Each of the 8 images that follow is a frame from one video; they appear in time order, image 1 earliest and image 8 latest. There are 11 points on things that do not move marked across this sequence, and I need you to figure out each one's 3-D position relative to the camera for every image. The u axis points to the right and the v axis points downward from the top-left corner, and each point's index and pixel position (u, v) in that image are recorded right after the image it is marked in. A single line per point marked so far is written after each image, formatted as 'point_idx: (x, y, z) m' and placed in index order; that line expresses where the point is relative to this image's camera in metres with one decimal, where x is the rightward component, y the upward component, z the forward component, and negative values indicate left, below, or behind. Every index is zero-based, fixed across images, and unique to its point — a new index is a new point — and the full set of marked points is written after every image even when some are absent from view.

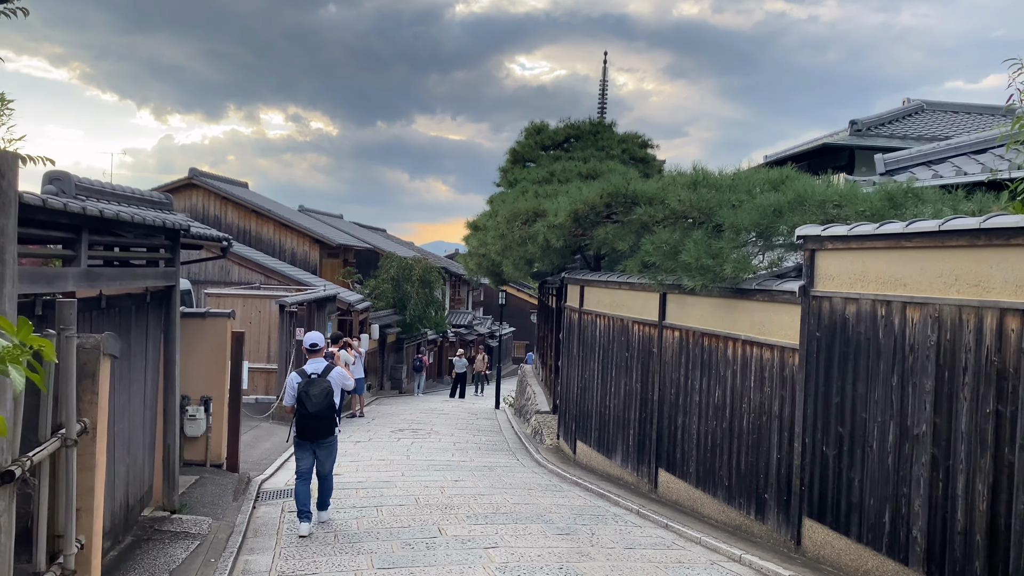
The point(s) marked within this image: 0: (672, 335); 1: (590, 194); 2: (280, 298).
0: (+1.7, -0.5, +8.8) m
1: (+0.9, +1.1, +9.9) m
2: (-4.3, -0.2, +15.5) m
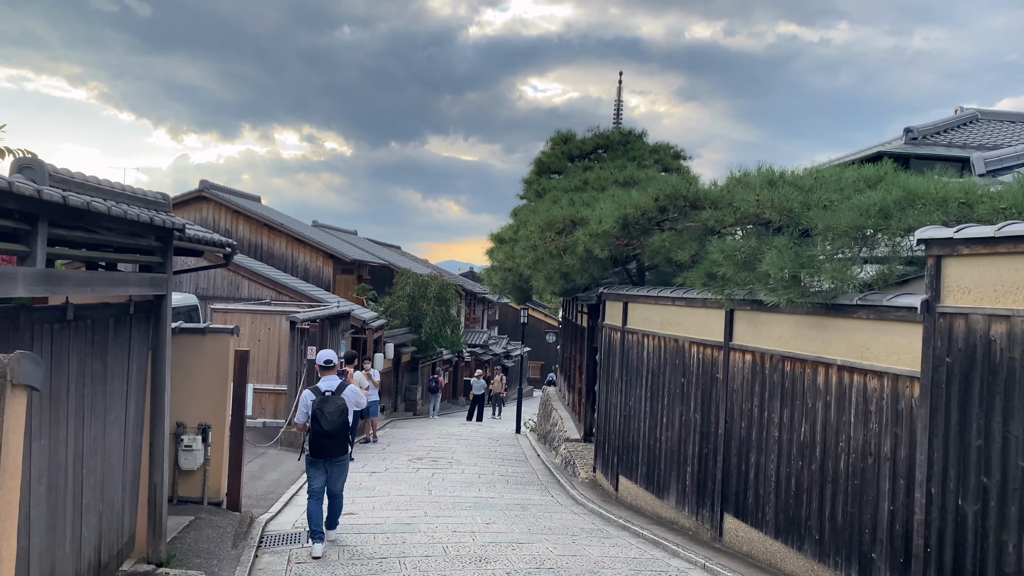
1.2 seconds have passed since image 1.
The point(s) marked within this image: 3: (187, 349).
0: (+2.1, -0.6, +7.6) m
1: (+1.4, +1.0, +8.7) m
2: (-3.8, -0.4, +14.4) m
3: (-3.1, -0.6, +8.2) m
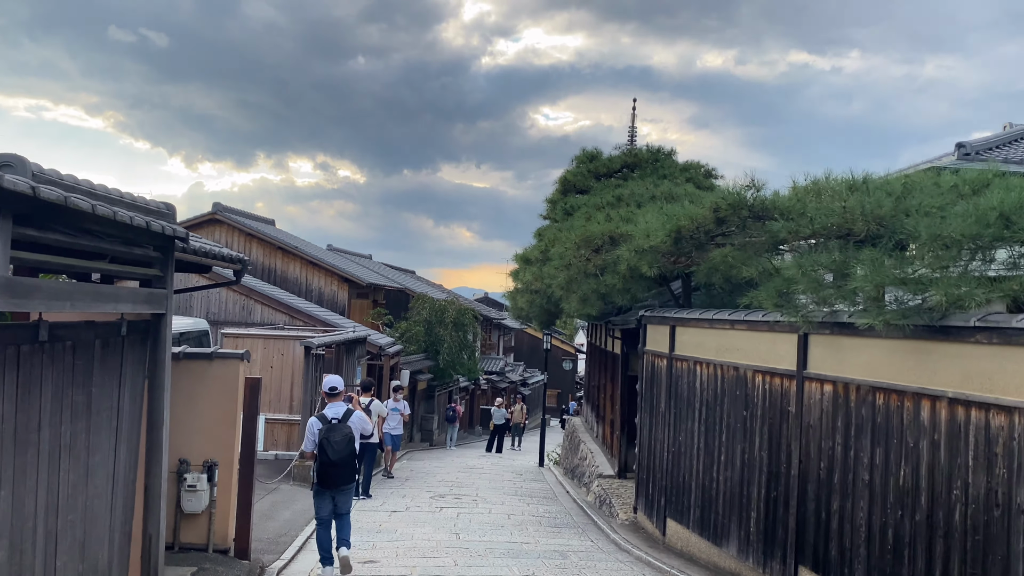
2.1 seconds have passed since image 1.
0: (+2.4, -0.8, +6.6) m
1: (+1.8, +0.8, +7.9) m
2: (-3.3, -0.8, +13.6) m
3: (-2.8, -0.8, +7.3) m
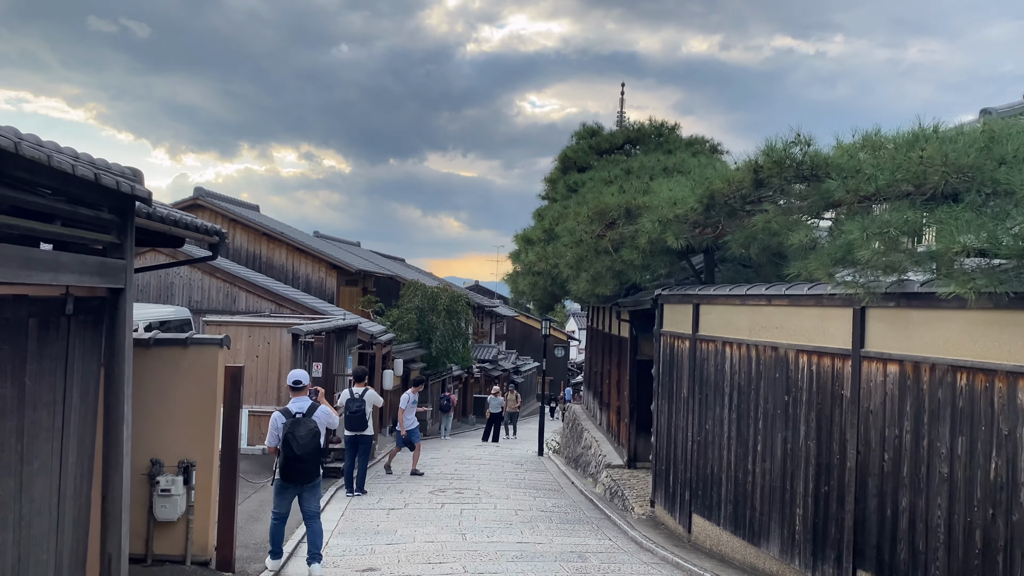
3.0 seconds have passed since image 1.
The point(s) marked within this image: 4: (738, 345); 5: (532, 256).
0: (+2.6, -0.6, +5.8) m
1: (+1.9, +1.0, +7.0) m
2: (-3.3, -0.6, +12.7) m
3: (-2.6, -0.6, +6.4) m
4: (+2.1, -0.5, +7.7) m
5: (+0.3, +0.5, +13.1) m
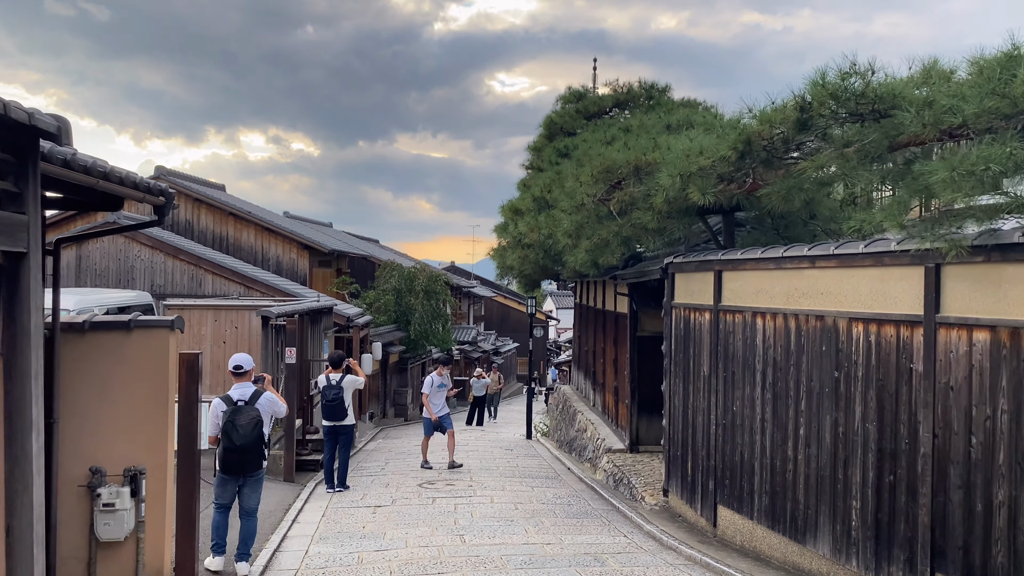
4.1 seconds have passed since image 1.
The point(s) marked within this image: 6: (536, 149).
0: (+2.7, -0.3, +4.9) m
1: (+1.9, +1.3, +6.0) m
2: (-3.4, -0.3, +11.5) m
3: (-2.6, -0.4, +5.3) m
4: (+2.1, -0.2, +6.8) m
5: (+0.1, +0.9, +12.1) m
6: (+0.5, +2.7, +16.5) m
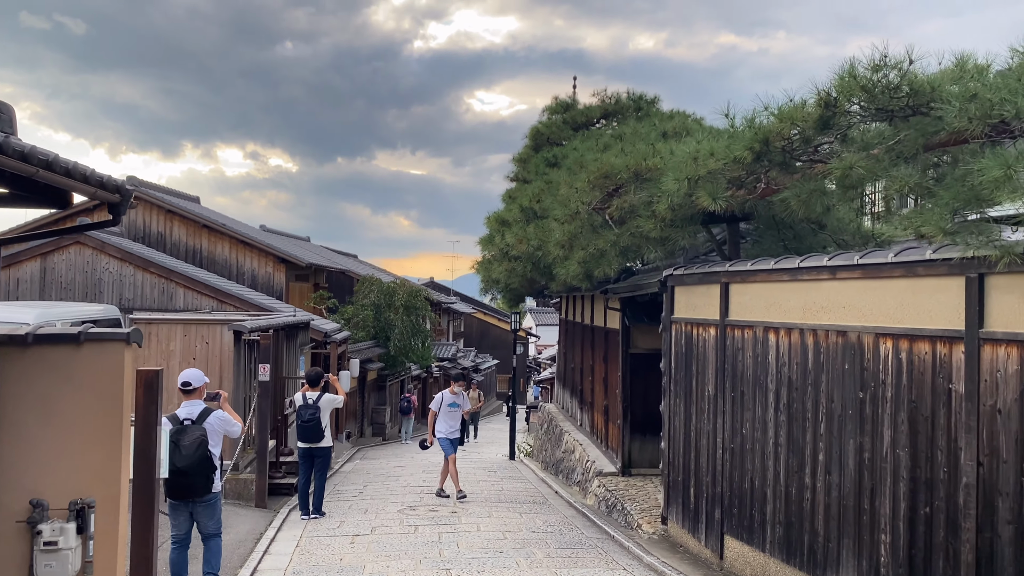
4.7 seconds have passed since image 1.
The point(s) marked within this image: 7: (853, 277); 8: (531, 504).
0: (+2.7, -0.4, +4.4) m
1: (+1.8, +1.2, +5.6) m
2: (-3.6, -0.4, +10.9) m
3: (-2.6, -0.5, +4.7) m
4: (+2.1, -0.3, +6.3) m
5: (0.0, +0.7, +11.5) m
6: (+0.2, +2.4, +16.0) m
7: (+2.3, +0.1, +5.6) m
8: (+0.3, -2.9, +11.2) m
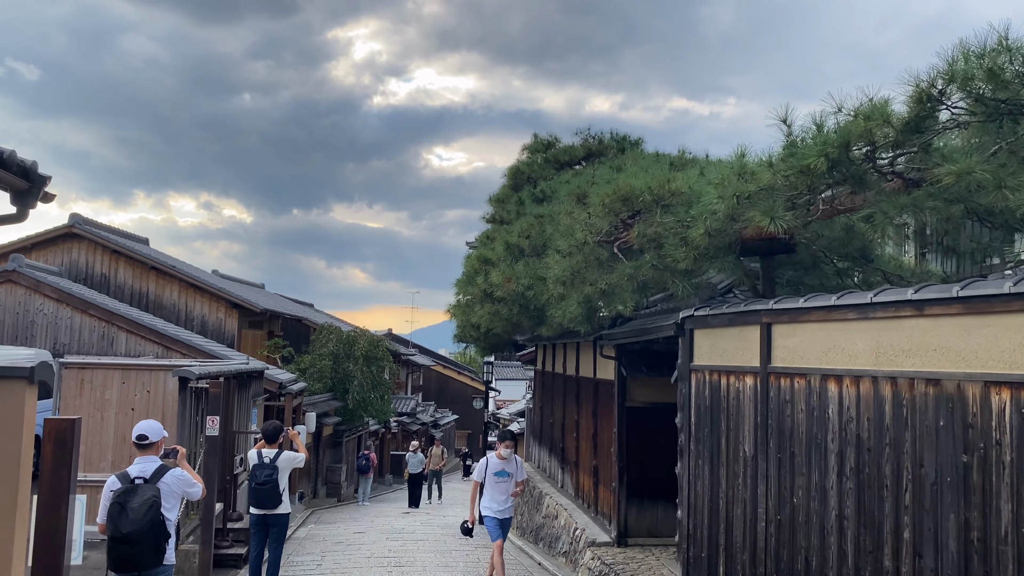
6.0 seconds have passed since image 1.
0: (+2.8, -0.5, +3.4) m
1: (+2.0, +1.0, +4.6) m
2: (-3.7, -0.9, +9.5) m
3: (-2.4, -0.5, +3.4) m
4: (+2.2, -0.6, +5.3) m
5: (-0.2, +0.1, +10.4) m
6: (-0.2, +1.6, +15.0) m
7: (+2.4, -0.1, +4.6) m
8: (+0.1, -3.4, +9.9) m
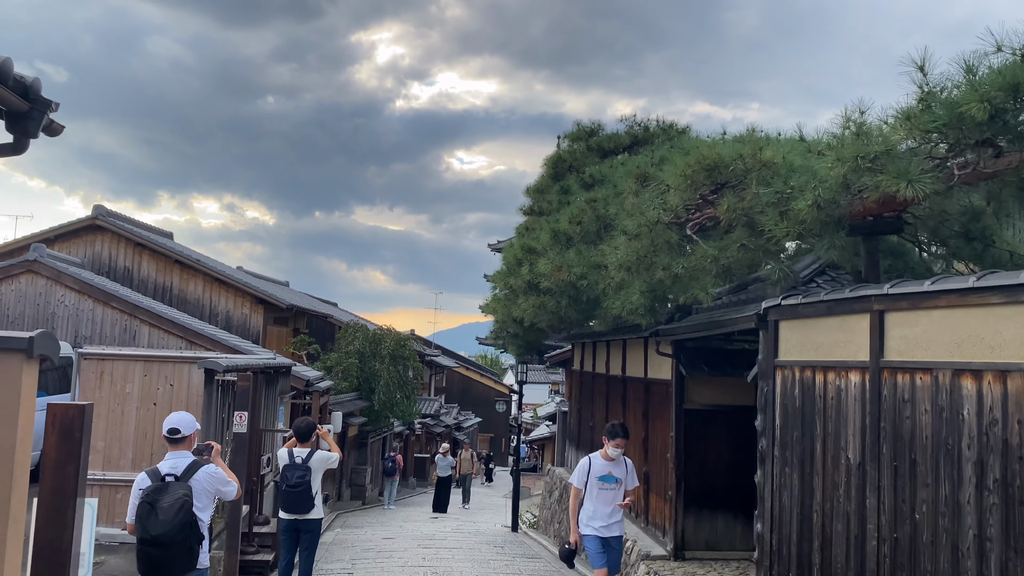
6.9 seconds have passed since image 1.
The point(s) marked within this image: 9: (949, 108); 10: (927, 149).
0: (+3.2, -0.4, +2.6) m
1: (+2.4, +1.1, +3.8) m
2: (-3.2, -0.7, +8.8) m
3: (-2.0, -0.4, +2.7) m
4: (+2.6, -0.5, +4.4) m
5: (+0.3, +0.2, +9.7) m
6: (+0.5, +1.7, +14.2) m
7: (+2.8, 0.0, +3.8) m
8: (+0.6, -3.3, +9.1) m
9: (+2.1, +0.9, +4.3) m
10: (+2.1, +0.6, +4.4) m
